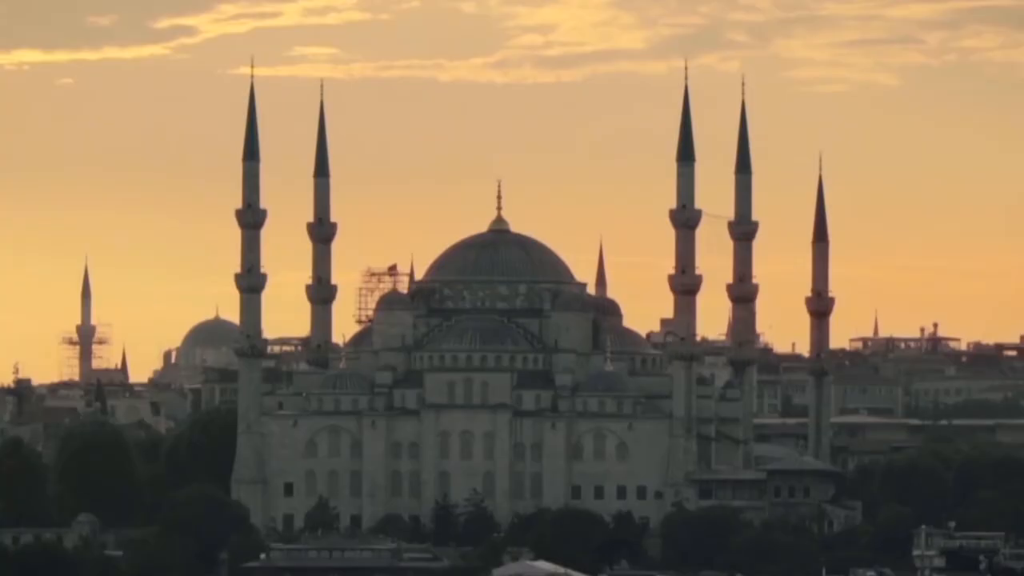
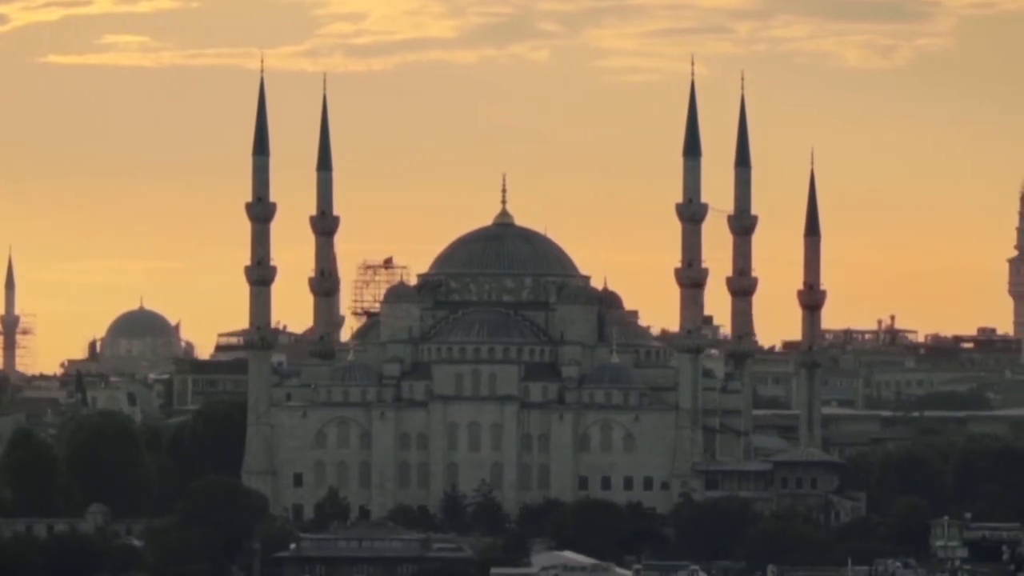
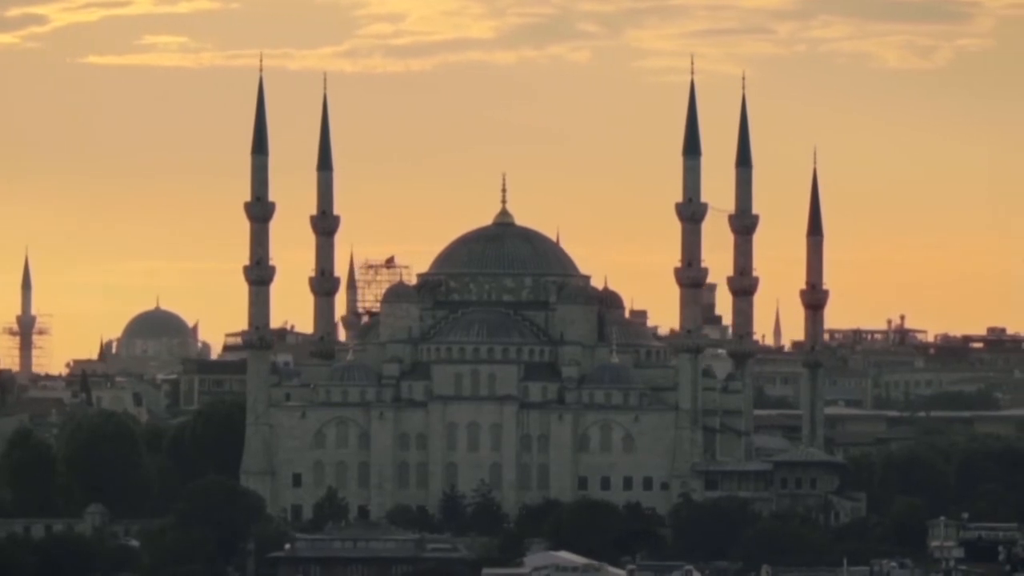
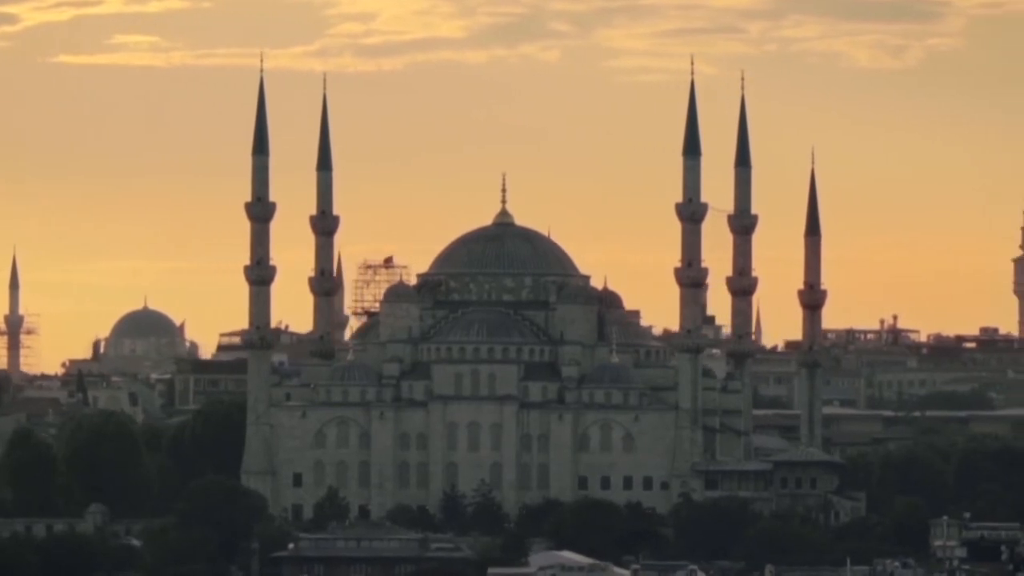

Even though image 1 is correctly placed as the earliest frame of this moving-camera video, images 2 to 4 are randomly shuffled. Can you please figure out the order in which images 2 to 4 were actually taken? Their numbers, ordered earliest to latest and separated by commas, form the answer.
3, 4, 2
